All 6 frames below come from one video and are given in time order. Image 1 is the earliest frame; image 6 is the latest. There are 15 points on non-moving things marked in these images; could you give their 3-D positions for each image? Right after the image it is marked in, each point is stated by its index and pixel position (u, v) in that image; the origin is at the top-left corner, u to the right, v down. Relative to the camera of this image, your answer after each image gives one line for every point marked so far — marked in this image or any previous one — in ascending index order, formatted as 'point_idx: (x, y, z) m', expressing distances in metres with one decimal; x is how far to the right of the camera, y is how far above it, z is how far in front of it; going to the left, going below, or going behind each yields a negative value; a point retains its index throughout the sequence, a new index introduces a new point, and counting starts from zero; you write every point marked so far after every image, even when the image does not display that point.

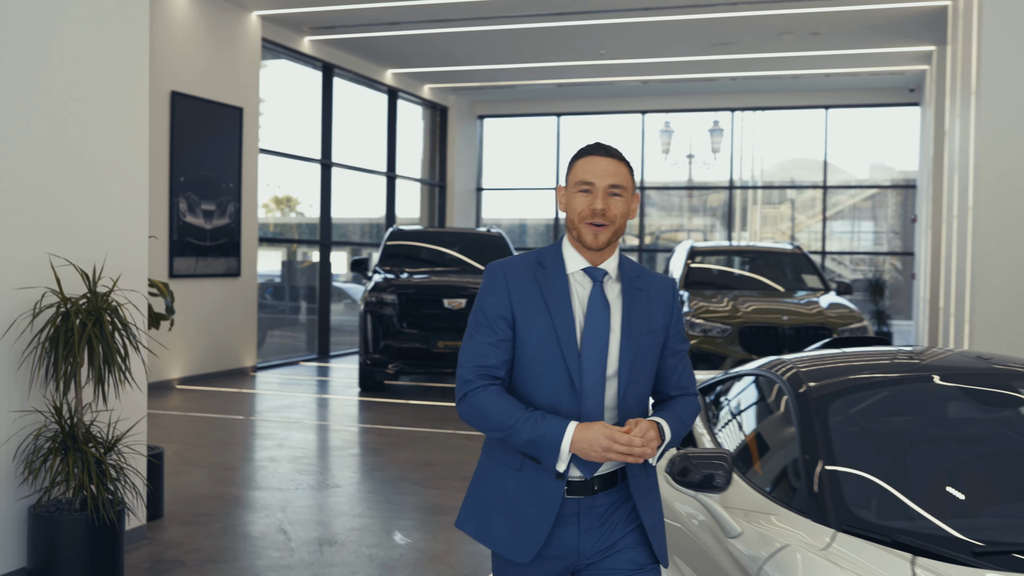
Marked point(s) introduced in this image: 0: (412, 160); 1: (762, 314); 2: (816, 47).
0: (-1.4, +1.7, +15.1) m
1: (+1.7, -0.2, +7.7) m
2: (+3.1, +2.5, +11.4) m
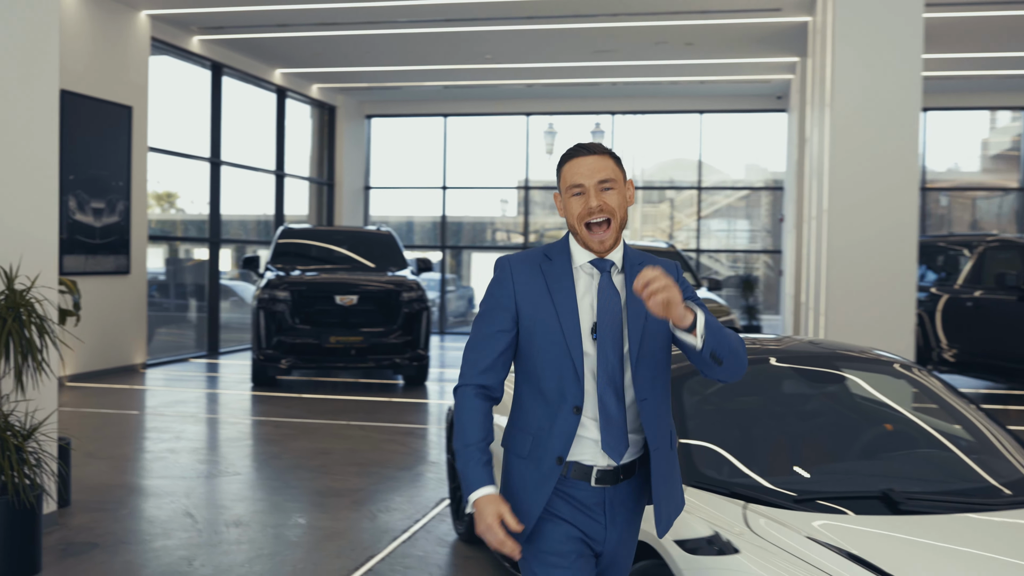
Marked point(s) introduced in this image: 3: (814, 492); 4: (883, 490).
0: (-2.9, +1.8, +15.2) m
1: (+0.9, -0.2, +8.2) m
2: (+1.9, +2.5, +12.0) m
3: (+0.7, -0.5, +2.7) m
4: (+0.9, -0.5, +2.7) m
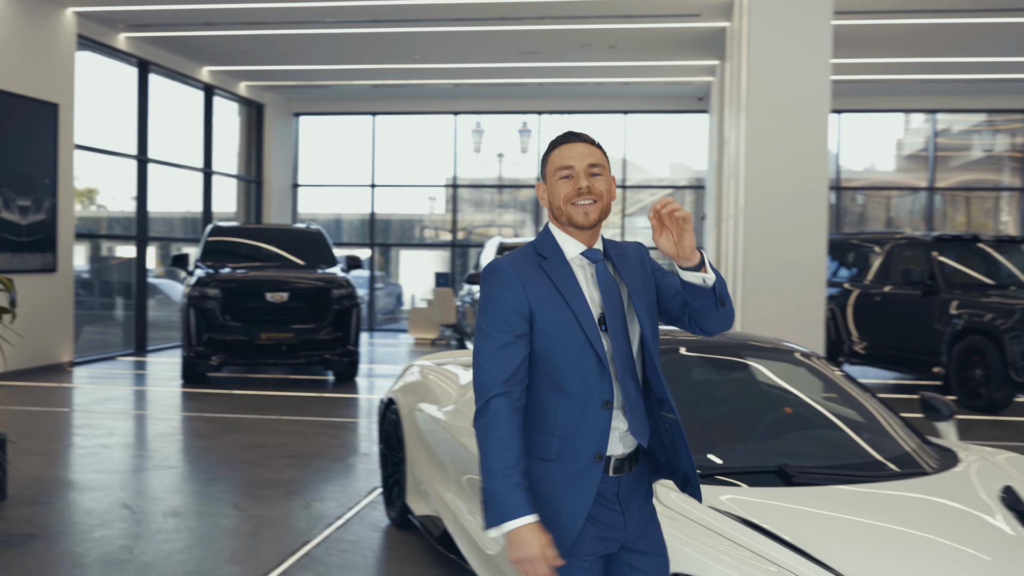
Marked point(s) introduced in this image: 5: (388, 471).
0: (-3.9, +1.8, +15.2) m
1: (+0.4, -0.1, +8.5) m
2: (+1.1, +2.6, +12.3) m
3: (+0.5, -0.5, +2.9) m
4: (+0.7, -0.5, +3.0) m
5: (-0.5, -0.7, +4.6) m
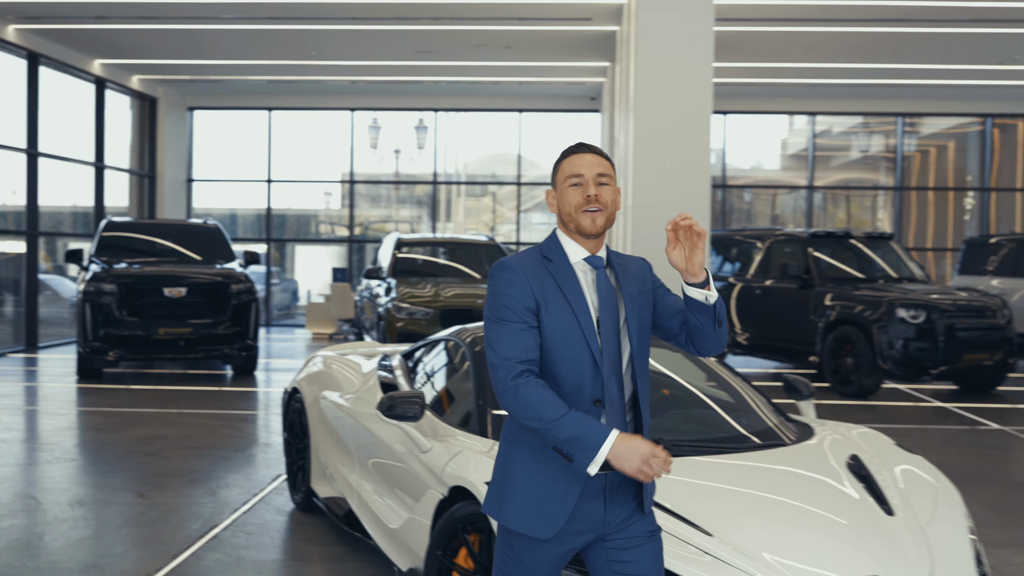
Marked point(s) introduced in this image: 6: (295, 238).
0: (-5.3, +1.9, +15.0) m
1: (-0.4, -0.1, +8.7) m
2: (0.0, +2.6, +12.6) m
3: (+0.3, -0.5, +3.2) m
4: (+0.4, -0.4, +3.3) m
5: (-0.9, -0.7, +4.7) m
6: (-3.6, +0.8, +18.4) m
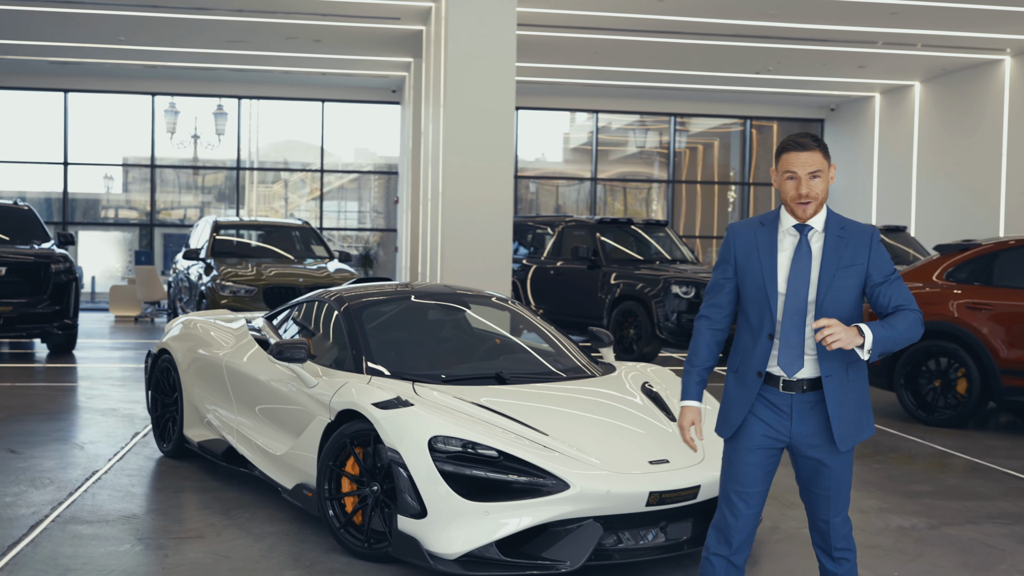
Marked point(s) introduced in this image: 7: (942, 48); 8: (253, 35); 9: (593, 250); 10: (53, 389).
0: (-8.0, +2.1, +14.5) m
1: (-1.9, +0.1, +9.3) m
2: (-2.3, +2.8, +13.2) m
3: (-0.2, -0.3, +4.0) m
4: (-0.1, -0.3, +4.1) m
5: (-1.7, -0.6, +5.3) m
6: (-7.0, +1.1, +18.2) m
7: (+5.4, +3.0, +14.0) m
8: (-2.9, +2.8, +12.4) m
9: (+0.8, +0.4, +10.6) m
10: (-3.3, -0.7, +8.0) m
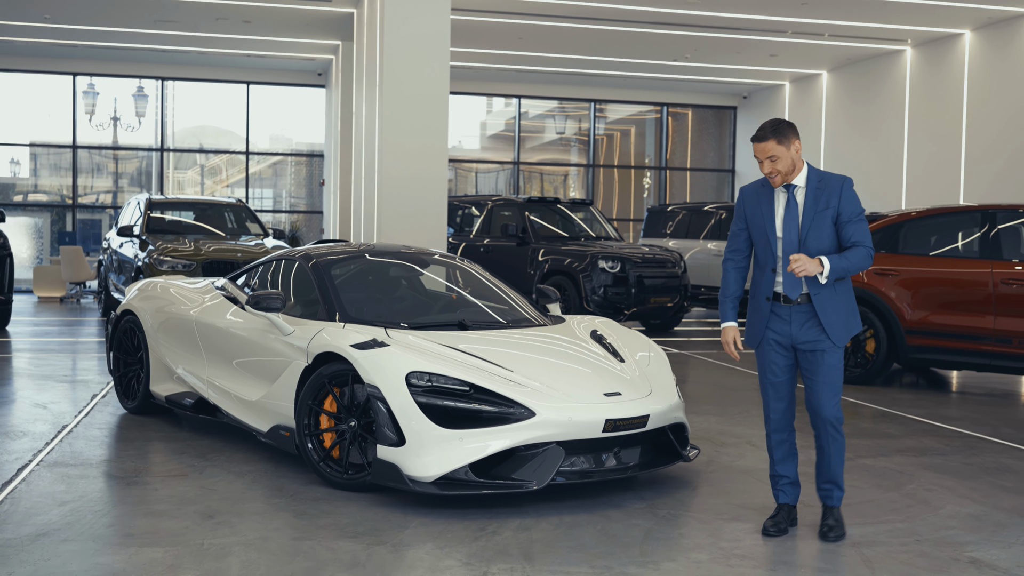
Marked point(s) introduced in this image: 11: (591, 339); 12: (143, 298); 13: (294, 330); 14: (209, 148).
0: (-8.9, +2.3, +14.2) m
1: (-2.5, +0.3, +9.5) m
2: (-3.2, +3.1, +13.3) m
3: (-0.4, -0.2, +4.4) m
4: (-0.2, -0.1, +4.5) m
5: (-1.9, -0.4, +5.5) m
6: (-8.2, +1.4, +18.0) m
7: (+4.4, +3.3, +14.7) m
8: (-3.7, +3.1, +12.5) m
9: (+0.1, +0.6, +11.0) m
10: (-3.7, -0.5, +8.1) m
11: (+0.3, -0.2, +4.5) m
12: (-1.8, -0.1, +5.4) m
13: (-0.8, -0.2, +4.3) m
14: (-5.0, +2.4, +18.9) m
